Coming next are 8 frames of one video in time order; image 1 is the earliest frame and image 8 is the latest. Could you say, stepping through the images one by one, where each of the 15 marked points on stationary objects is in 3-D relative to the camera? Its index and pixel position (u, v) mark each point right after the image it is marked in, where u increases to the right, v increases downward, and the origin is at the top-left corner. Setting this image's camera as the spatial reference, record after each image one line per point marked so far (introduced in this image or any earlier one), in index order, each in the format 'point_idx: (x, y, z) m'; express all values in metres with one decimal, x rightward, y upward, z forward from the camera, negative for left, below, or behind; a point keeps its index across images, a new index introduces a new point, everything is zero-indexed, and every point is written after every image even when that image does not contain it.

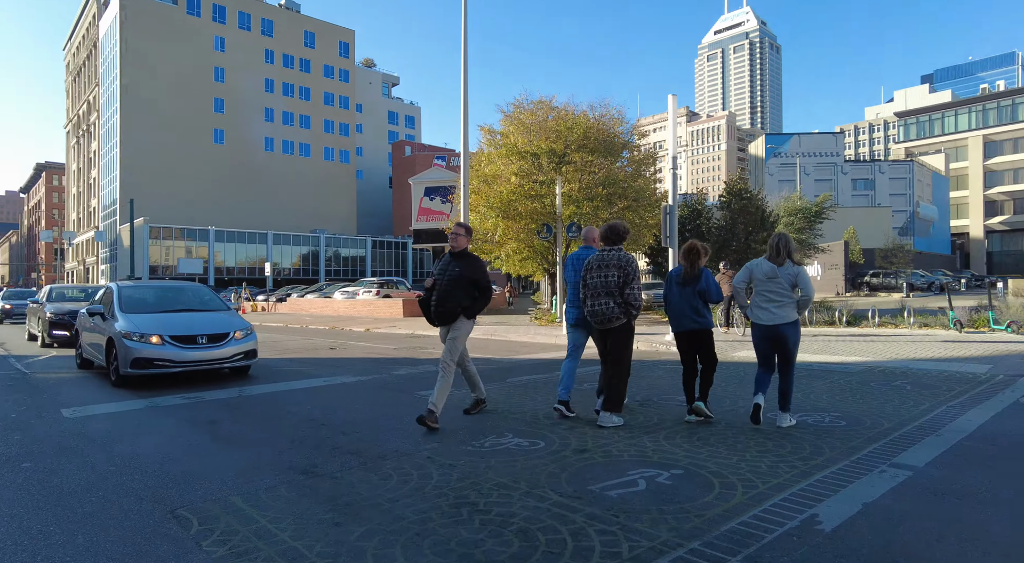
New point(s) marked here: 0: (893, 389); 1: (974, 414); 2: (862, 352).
0: (+4.5, -1.3, +7.4) m
1: (+4.3, -1.2, +5.8) m
2: (+6.6, -1.3, +11.8) m
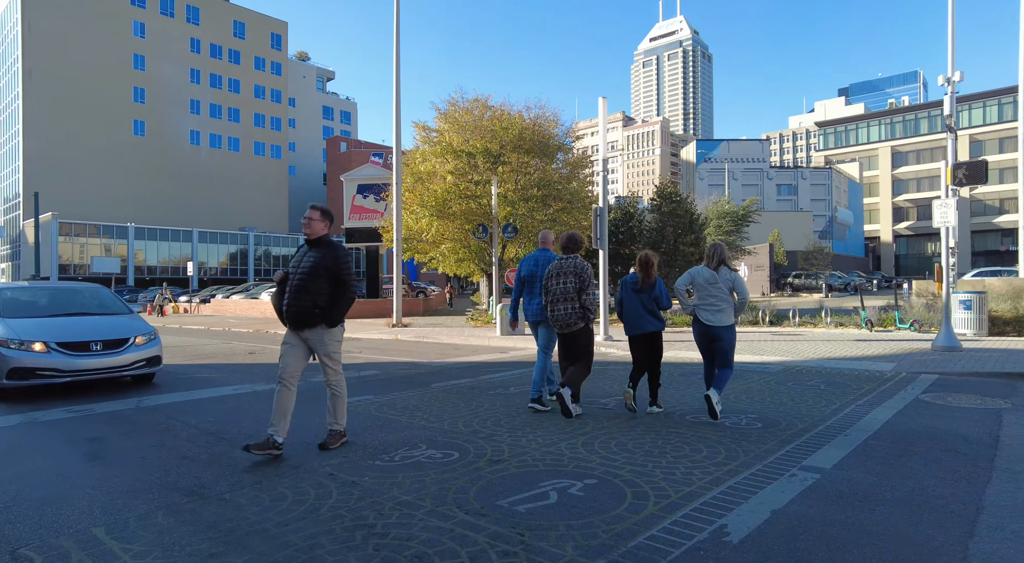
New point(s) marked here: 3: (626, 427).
0: (+3.6, -1.3, +7.6) m
1: (+3.6, -1.3, +6.1) m
2: (+5.2, -1.3, +12.2) m
3: (+0.9, -1.2, +5.1) m
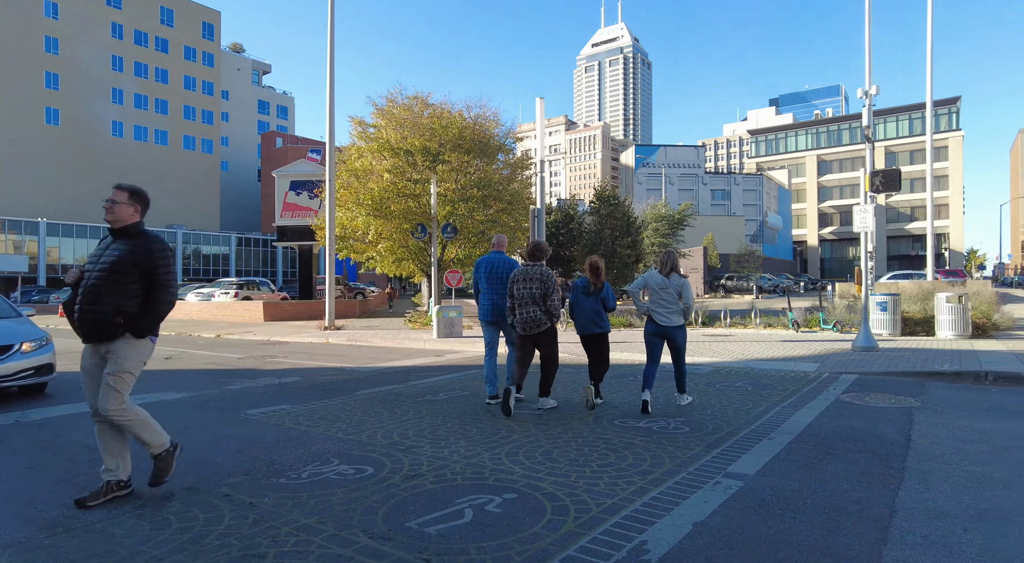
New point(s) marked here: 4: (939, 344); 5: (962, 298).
0: (+2.8, -1.3, +7.7) m
1: (+2.9, -1.3, +6.2) m
2: (+4.0, -1.4, +12.4) m
3: (+0.3, -1.2, +5.0) m
4: (+8.9, -1.3, +13.1) m
5: (+10.1, -0.3, +14.0) m
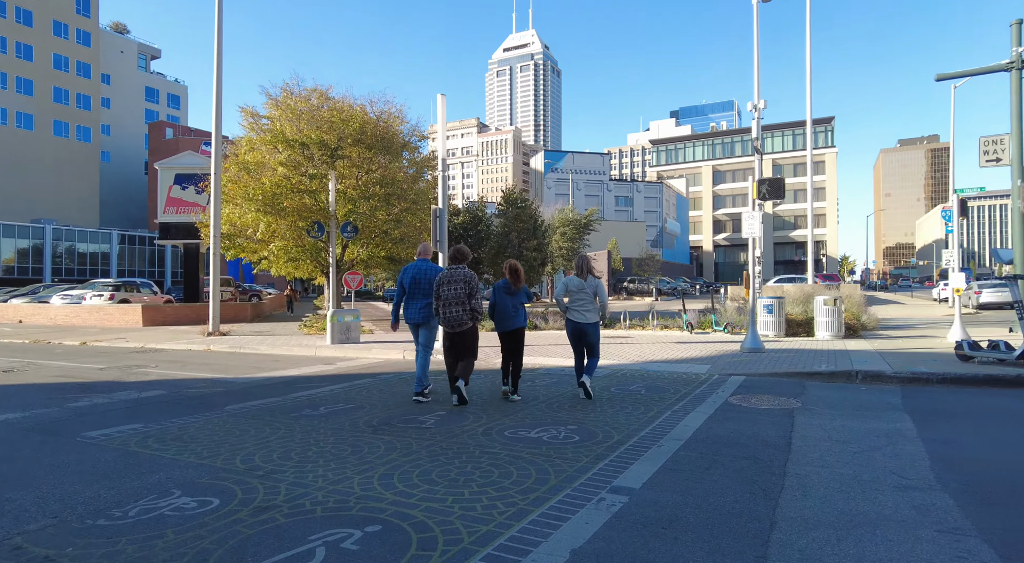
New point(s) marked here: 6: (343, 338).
0: (+1.5, -1.4, +7.7) m
1: (+1.8, -1.4, +6.2) m
2: (+2.0, -1.5, +12.5) m
3: (-0.6, -1.2, +4.6) m
4: (+6.8, -1.4, +13.9) m
5: (+7.8, -0.4, +15.0) m
6: (-3.4, -1.2, +12.7) m
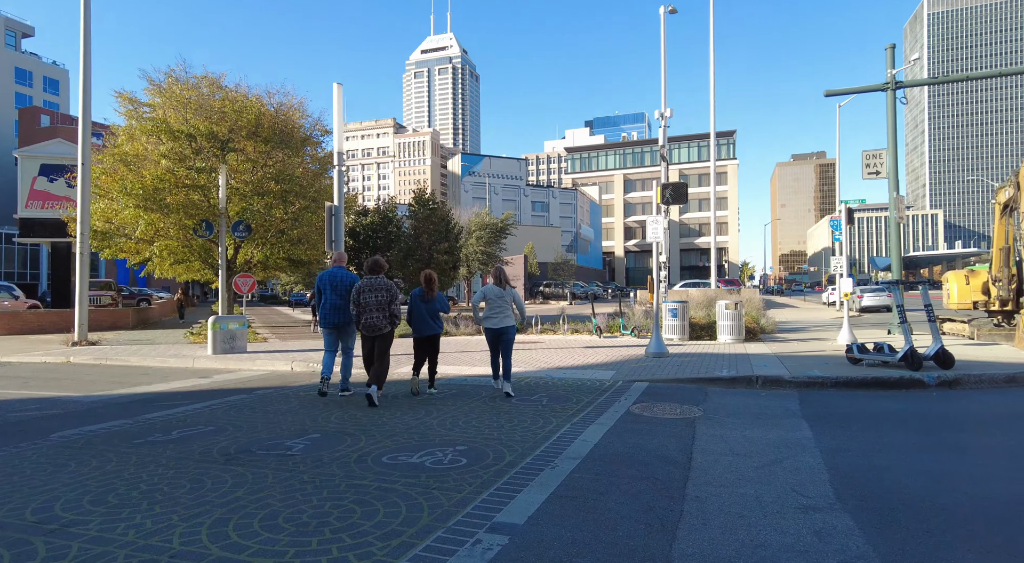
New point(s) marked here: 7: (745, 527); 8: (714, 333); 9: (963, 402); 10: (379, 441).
0: (+0.2, -1.5, +7.3) m
1: (+0.7, -1.4, +5.8) m
2: (+0.1, -1.5, +12.1) m
3: (-1.4, -1.3, +4.0) m
4: (+4.7, -1.5, +14.1) m
5: (+5.5, -0.6, +15.3) m
6: (-5.3, -1.2, +11.6) m
7: (+1.3, -1.4, +3.5) m
8: (+5.2, -1.3, +16.3) m
9: (+5.8, -1.6, +8.0) m
10: (-1.1, -1.3, +5.1) m
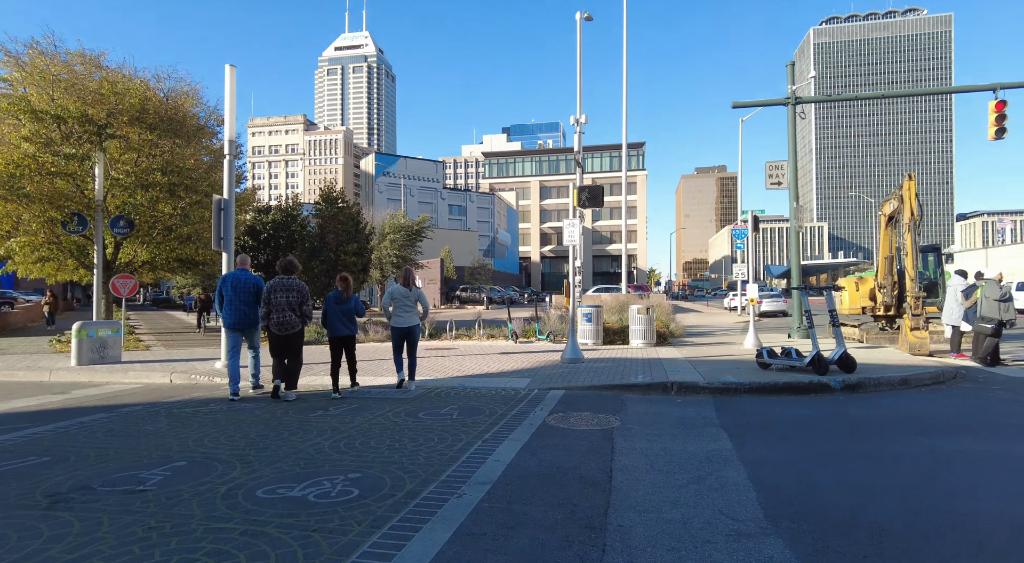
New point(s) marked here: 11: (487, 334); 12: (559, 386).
0: (-0.8, -1.5, +6.7) m
1: (-0.1, -1.4, +5.3) m
2: (-1.6, -1.6, +11.5) m
3: (-1.9, -1.3, +3.2) m
4: (+2.7, -1.6, +14.1) m
5: (+3.4, -0.7, +15.4) m
6: (-6.8, -1.2, +10.2) m
7: (+0.8, -1.4, +3.0) m
8: (+3.0, -1.5, +16.3) m
9: (+4.7, -1.6, +8.2) m
10: (-1.8, -1.3, +4.4) m
11: (-0.7, -1.5, +17.5) m
12: (+0.7, -1.5, +9.1) m
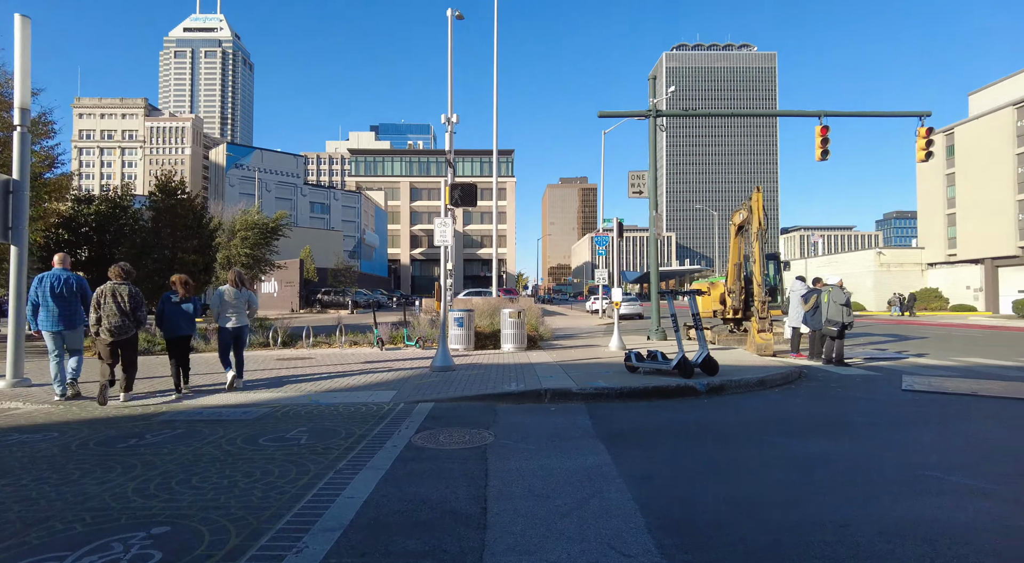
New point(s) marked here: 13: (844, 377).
0: (-2.1, -1.5, +5.8) m
1: (-1.1, -1.4, +4.6) m
2: (-3.9, -1.6, +10.2) m
3: (-2.5, -1.3, +2.1) m
4: (-0.2, -1.7, +13.7) m
5: (+0.2, -0.8, +15.1) m
6: (-8.7, -1.2, +7.9) m
7: (+0.2, -1.4, +2.5) m
8: (-0.4, -1.5, +15.9) m
9: (+2.9, -1.7, +8.3) m
10: (-2.6, -1.3, +3.3) m
11: (-4.3, -1.6, +16.3) m
12: (-1.2, -1.6, +8.4) m
13: (+6.2, -1.8, +11.7) m
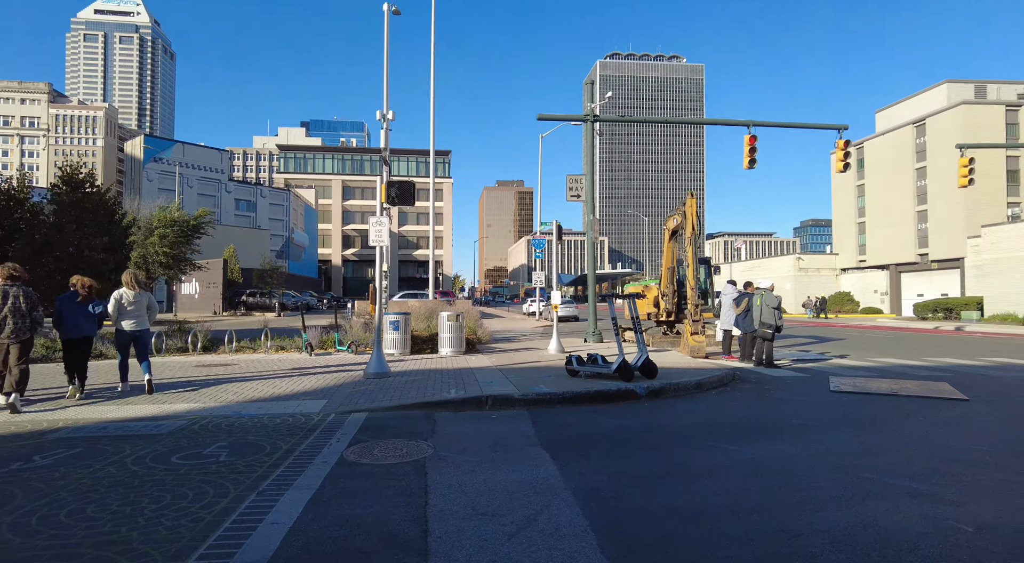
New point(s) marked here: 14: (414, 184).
0: (-2.6, -1.5, +5.2) m
1: (-1.5, -1.5, +4.1) m
2: (-4.8, -1.6, +9.5) m
3: (-2.6, -1.3, +1.5) m
4: (-1.5, -1.7, +13.3) m
5: (-1.3, -0.8, +14.8) m
6: (-9.4, -1.2, +6.7) m
7: (0.0, -1.4, +2.2) m
8: (-2.0, -1.6, +15.5) m
9: (+2.1, -1.7, +8.3) m
10: (-2.8, -1.3, +2.7) m
11: (-5.9, -1.6, +15.4) m
12: (-1.9, -1.6, +7.9) m
13: (+5.0, -1.9, +12.0) m
14: (-1.8, +1.8, +11.4) m
